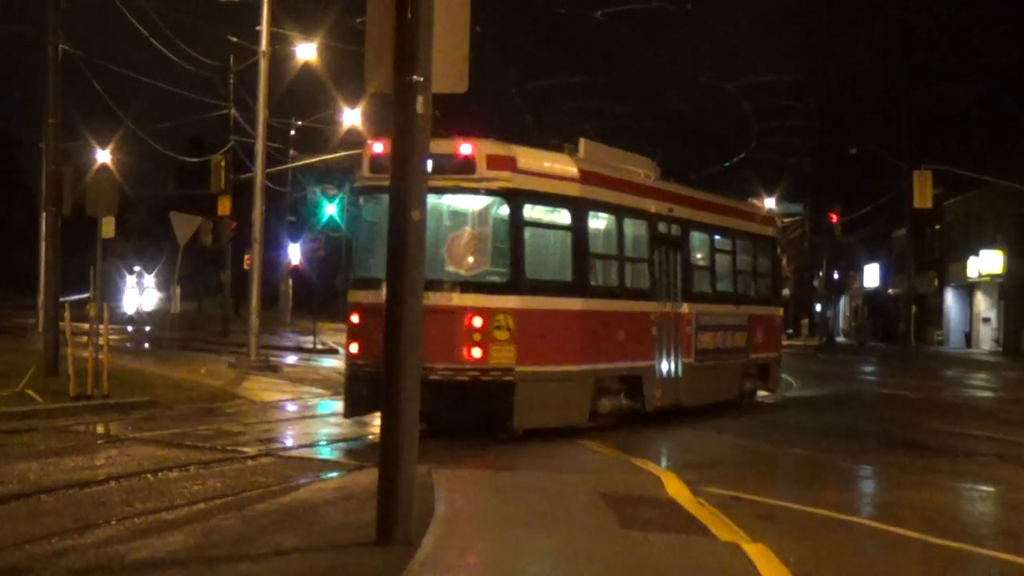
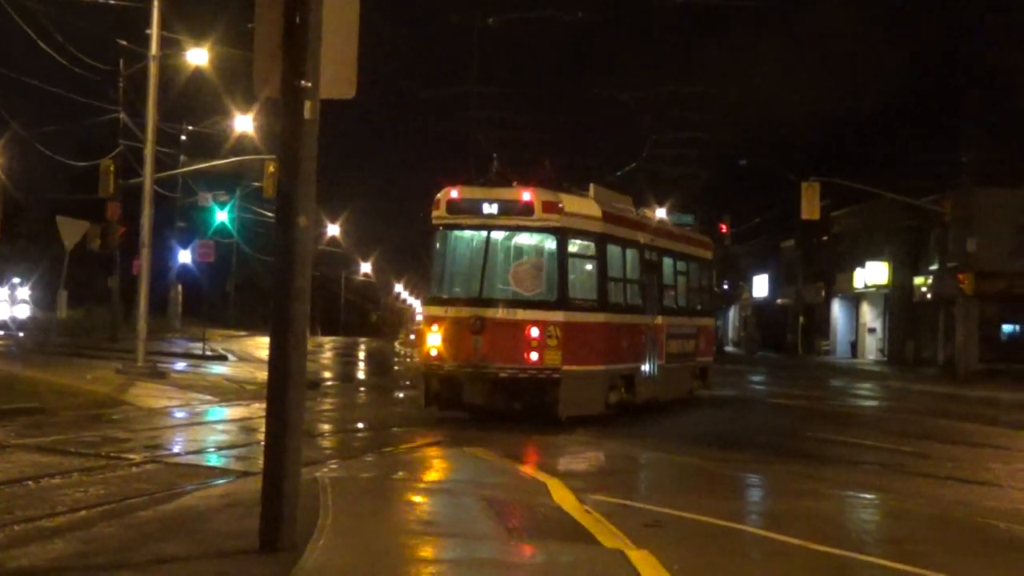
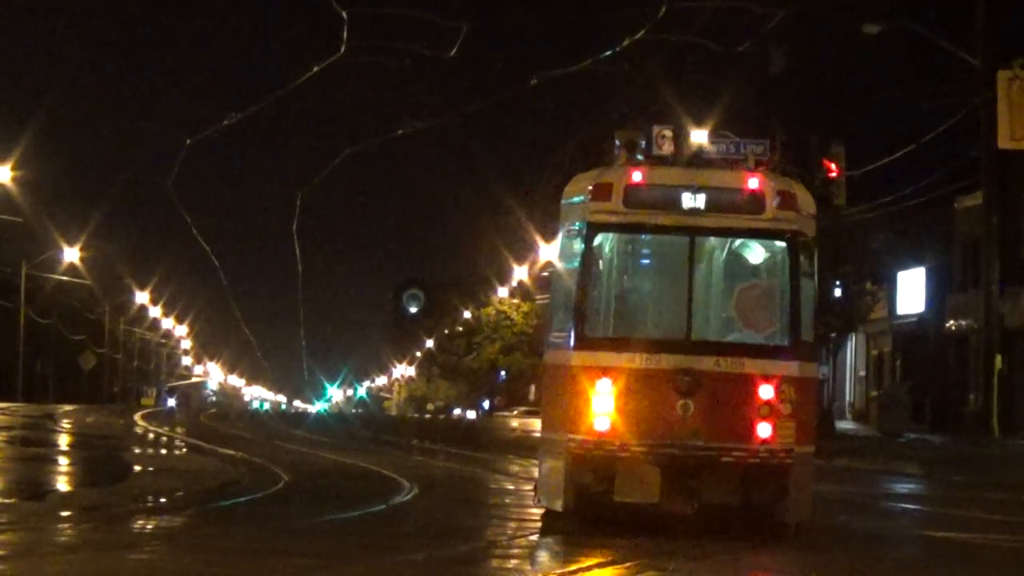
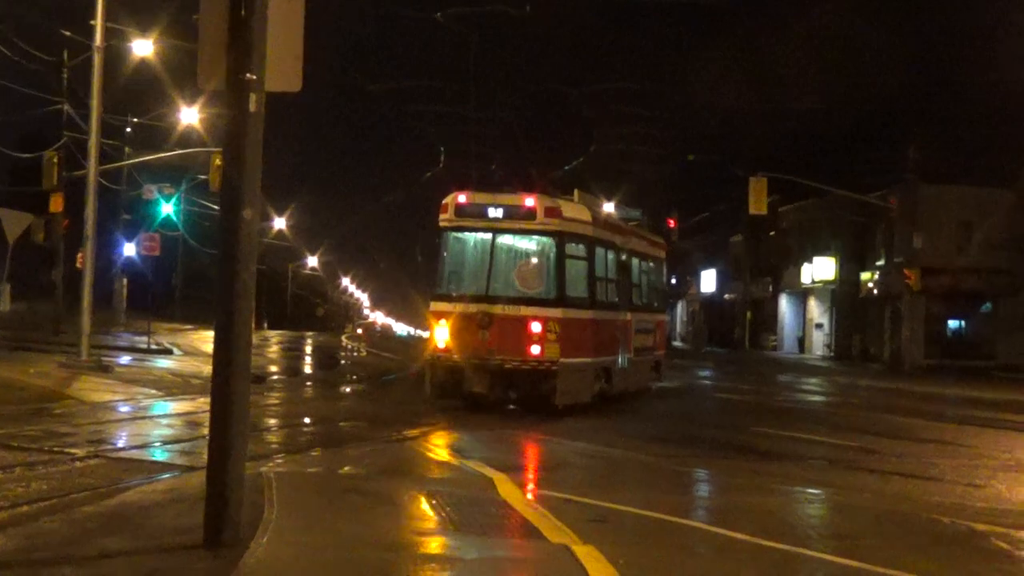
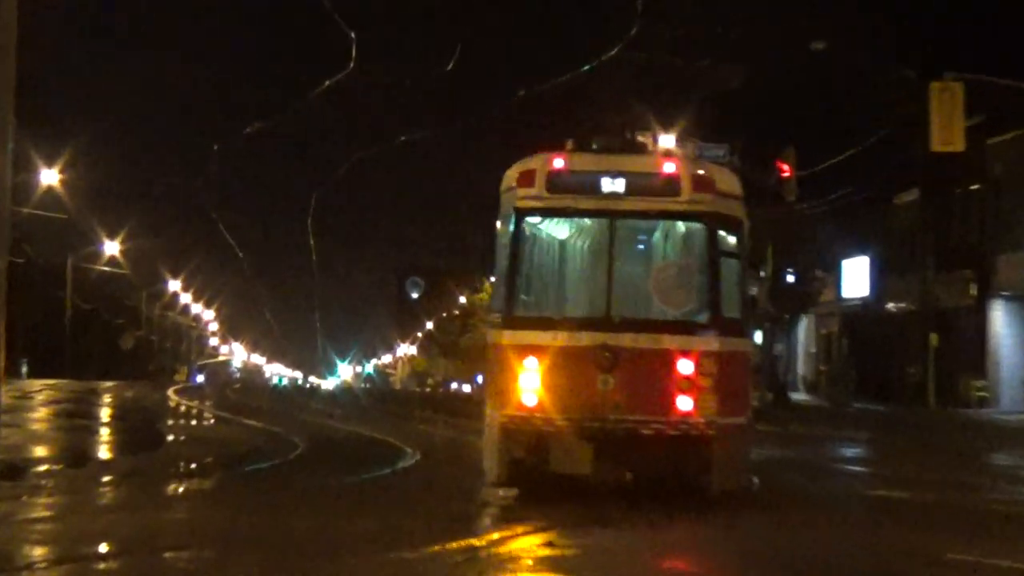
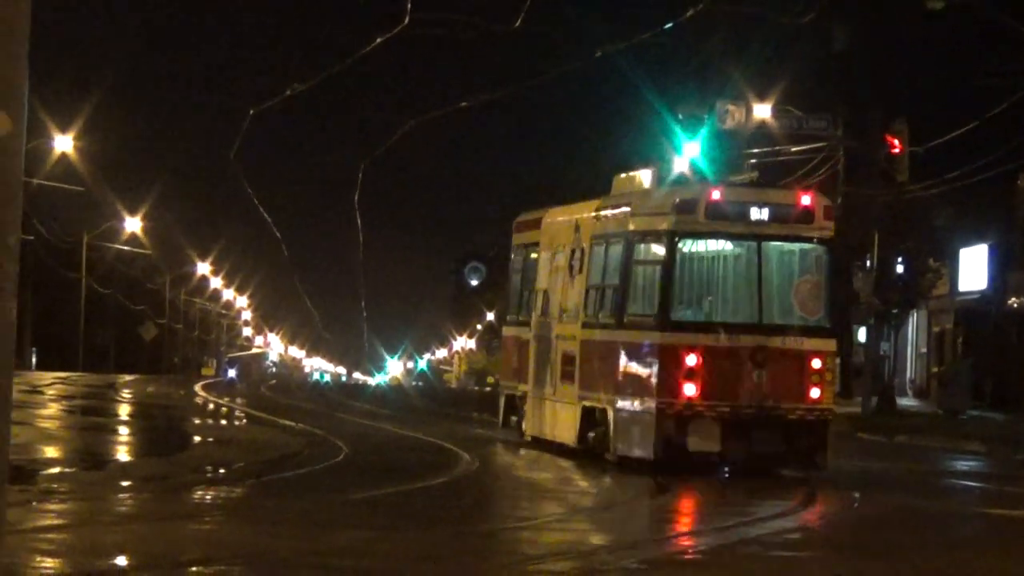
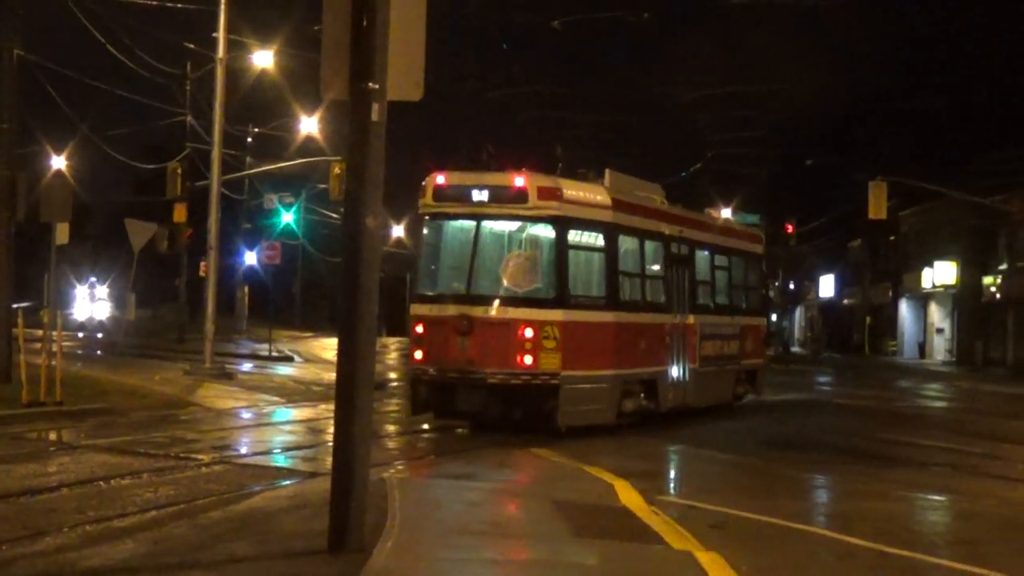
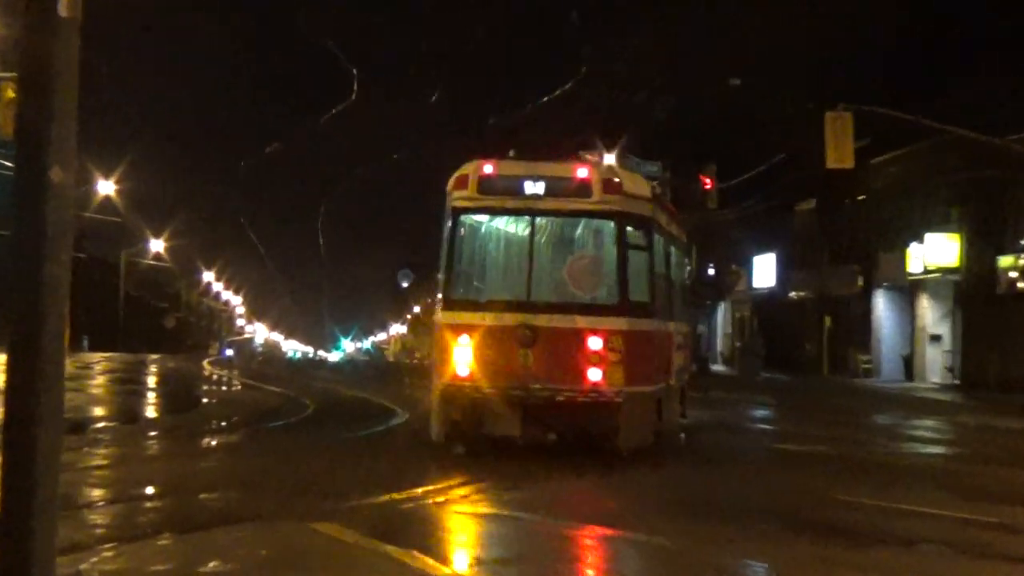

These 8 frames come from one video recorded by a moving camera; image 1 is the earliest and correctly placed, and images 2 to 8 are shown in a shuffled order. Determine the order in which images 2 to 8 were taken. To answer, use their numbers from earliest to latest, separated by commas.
7, 2, 4, 8, 5, 3, 6
